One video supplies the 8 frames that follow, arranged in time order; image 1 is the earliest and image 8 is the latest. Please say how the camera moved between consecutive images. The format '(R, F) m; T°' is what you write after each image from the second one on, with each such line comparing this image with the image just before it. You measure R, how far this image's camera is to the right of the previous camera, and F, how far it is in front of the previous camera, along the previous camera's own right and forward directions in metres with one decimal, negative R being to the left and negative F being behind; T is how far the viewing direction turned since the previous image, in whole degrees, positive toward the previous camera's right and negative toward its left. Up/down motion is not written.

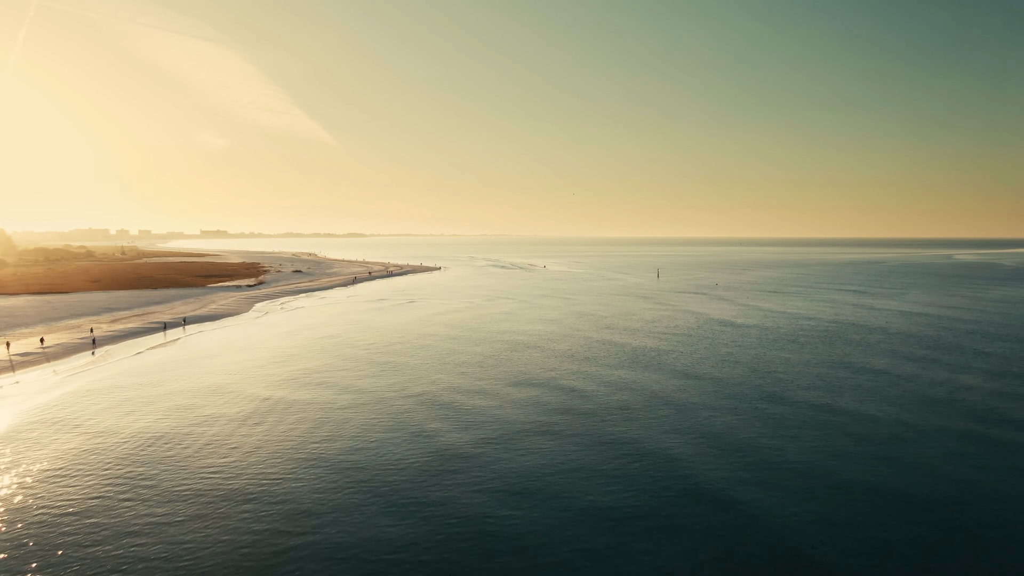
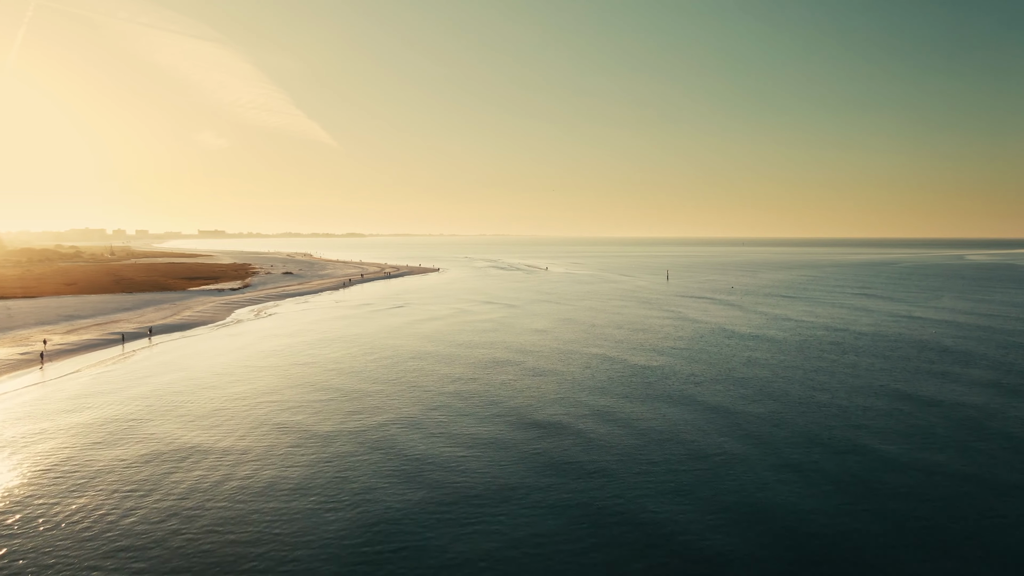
(-0.5, +5.8) m; 0°
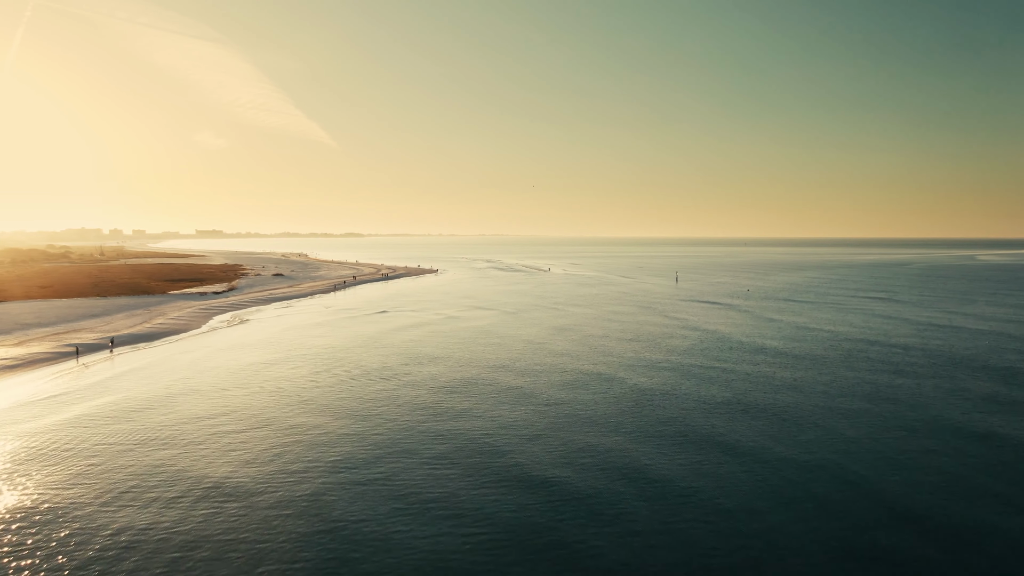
(-0.5, +5.3) m; 0°
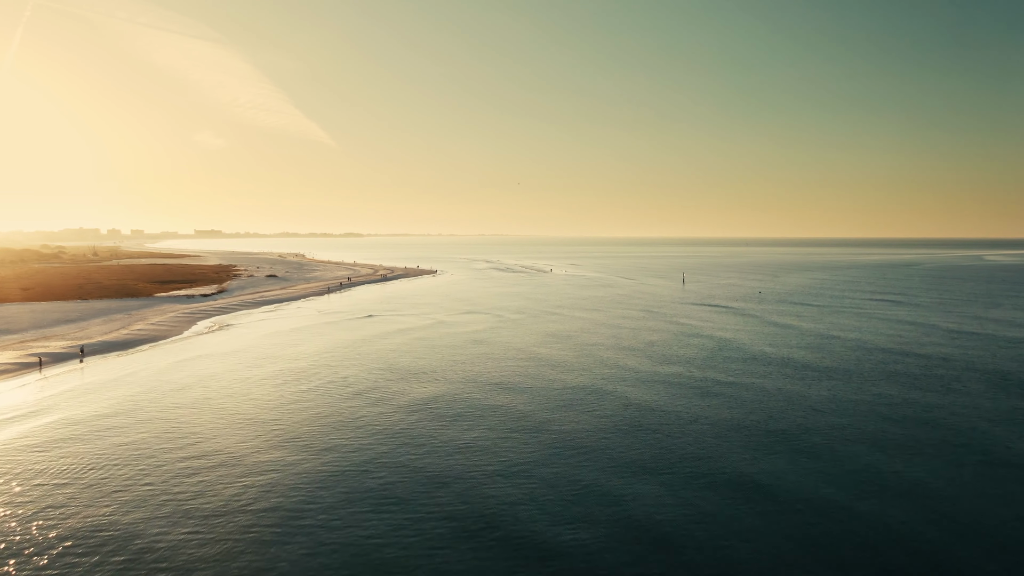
(-0.4, +3.5) m; 0°
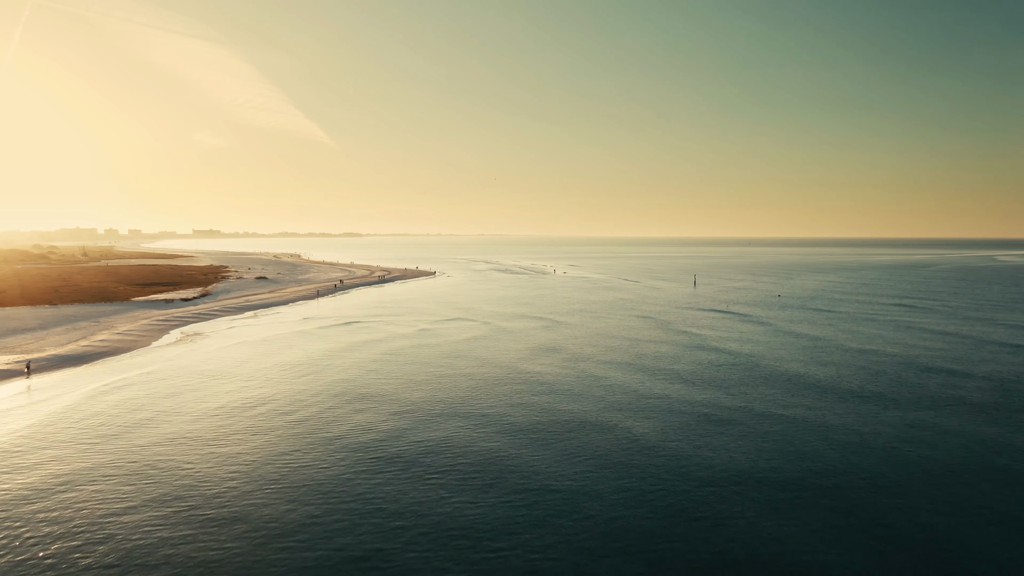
(-0.6, +5.2) m; 0°
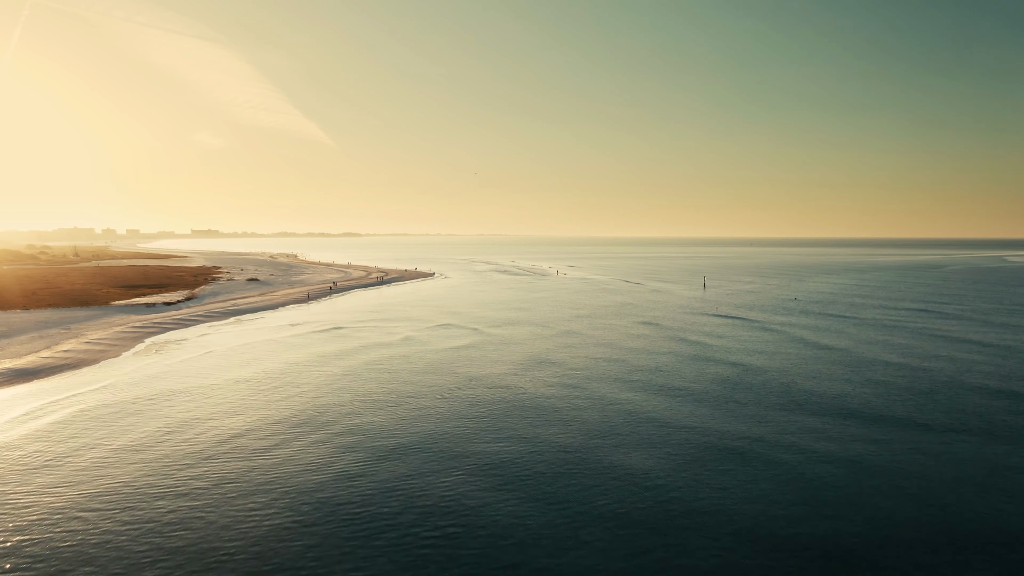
(-0.4, +4.0) m; 0°
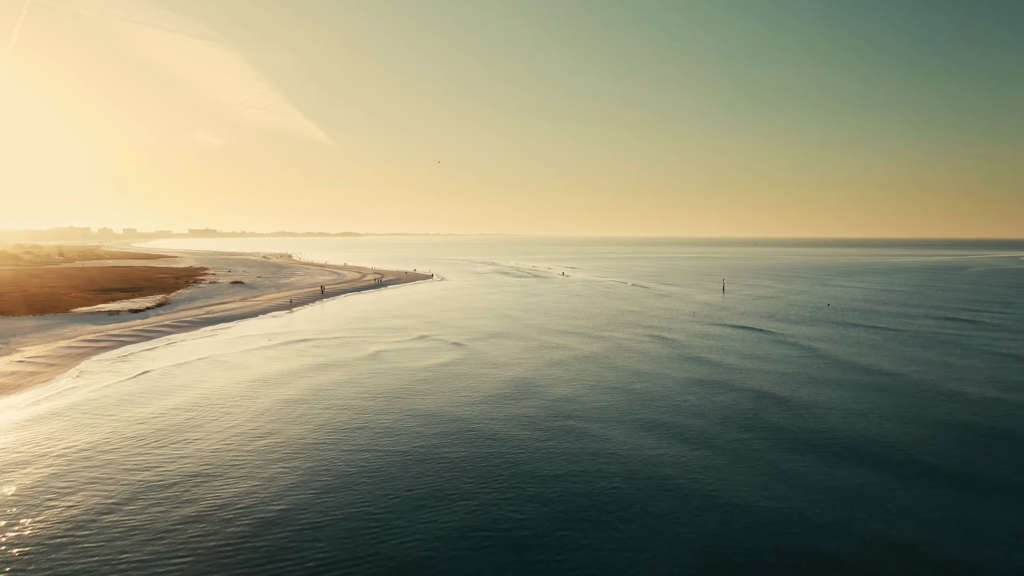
(-1.0, +6.9) m; 0°
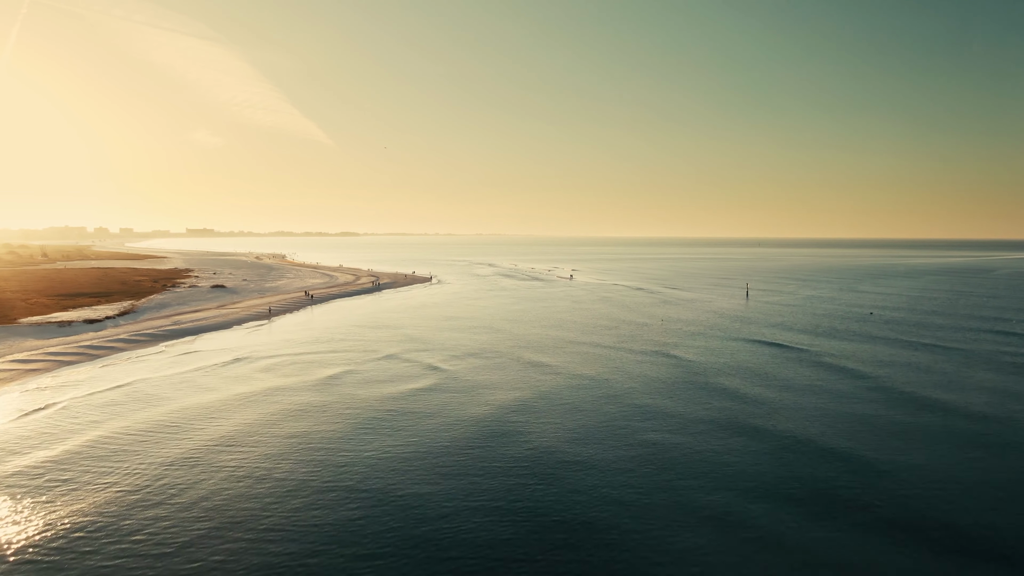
(-1.0, +7.2) m; 0°
